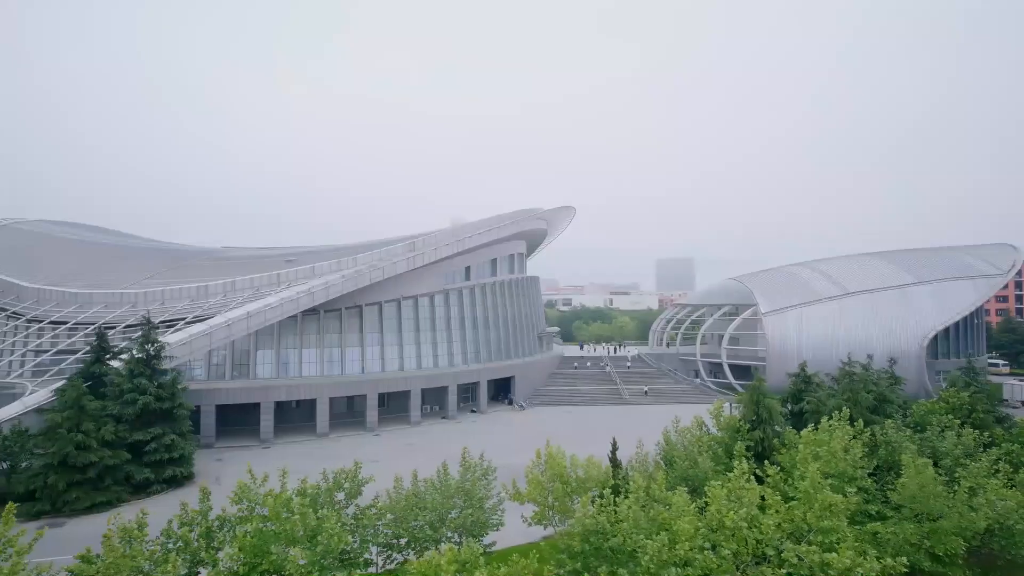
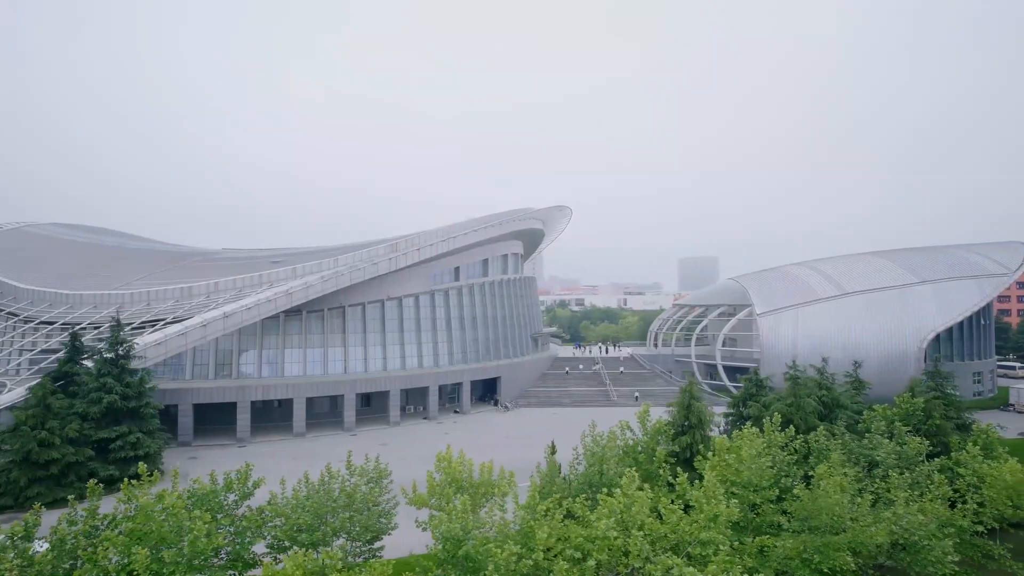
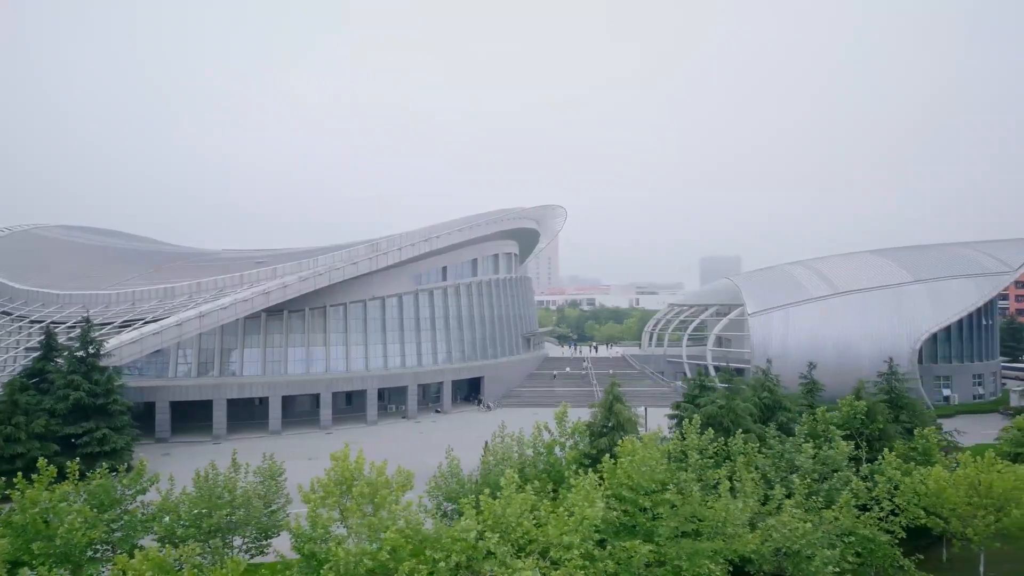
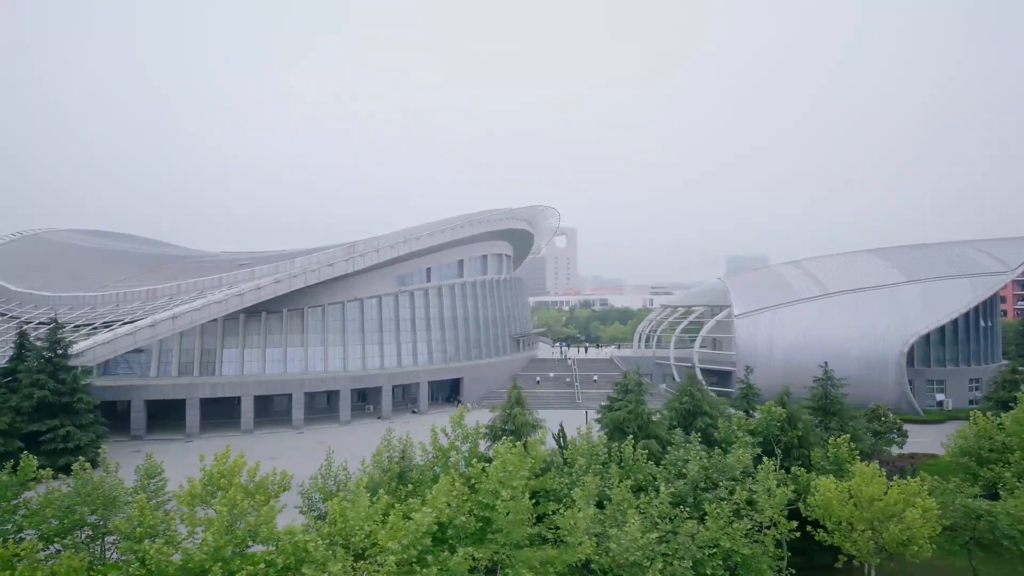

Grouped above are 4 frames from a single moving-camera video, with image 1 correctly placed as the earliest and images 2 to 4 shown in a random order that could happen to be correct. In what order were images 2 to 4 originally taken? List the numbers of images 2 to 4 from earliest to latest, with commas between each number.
2, 3, 4
